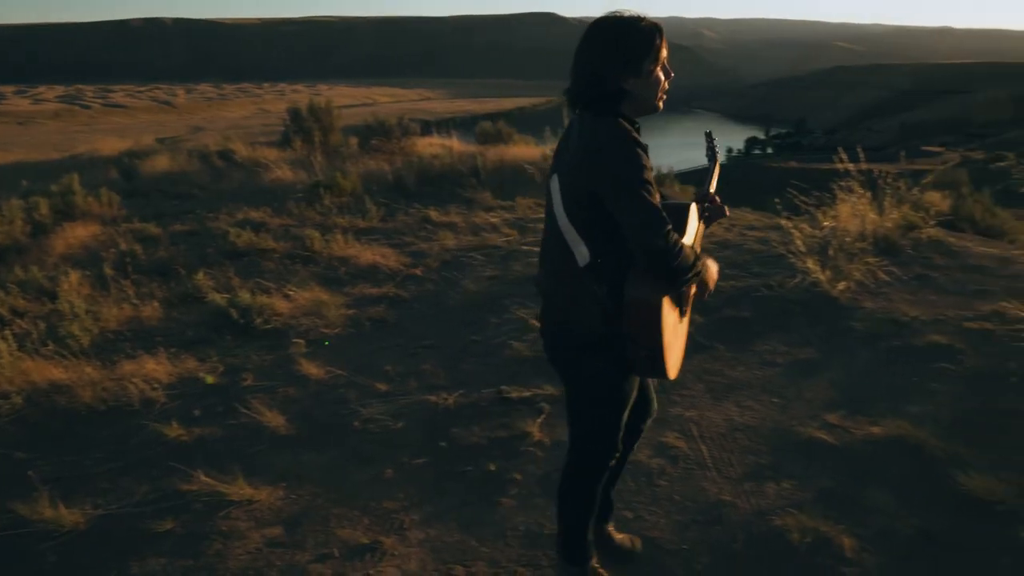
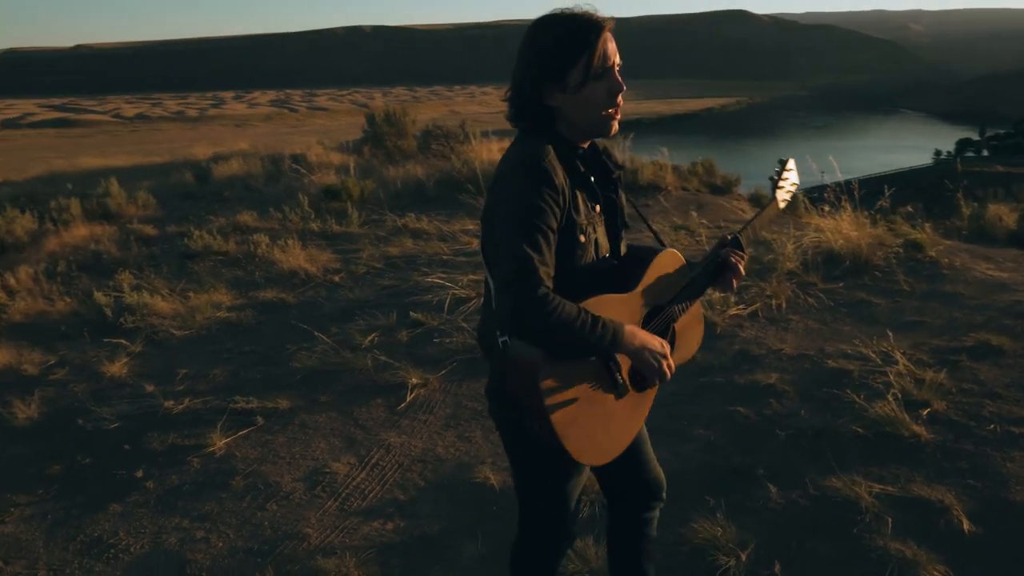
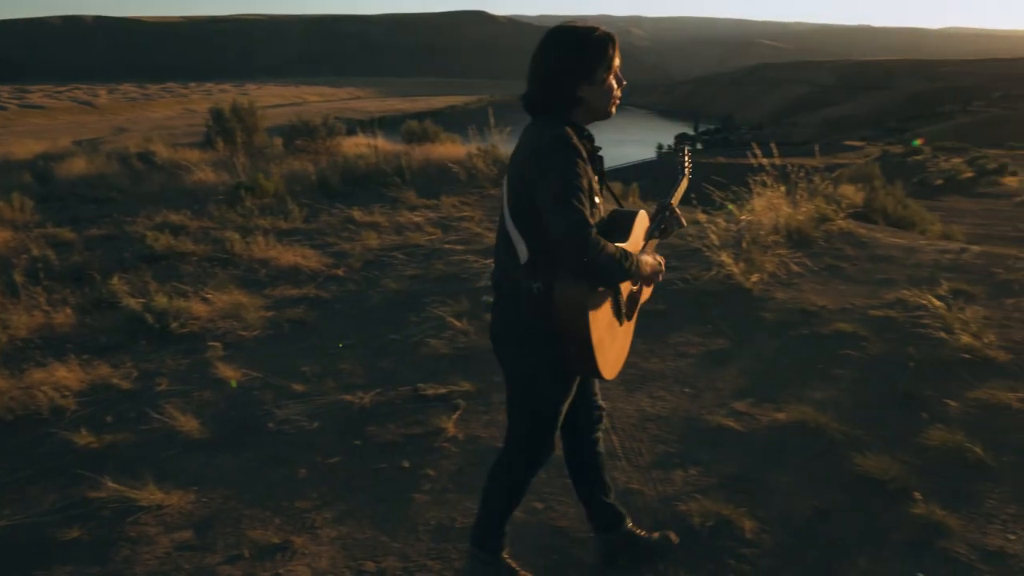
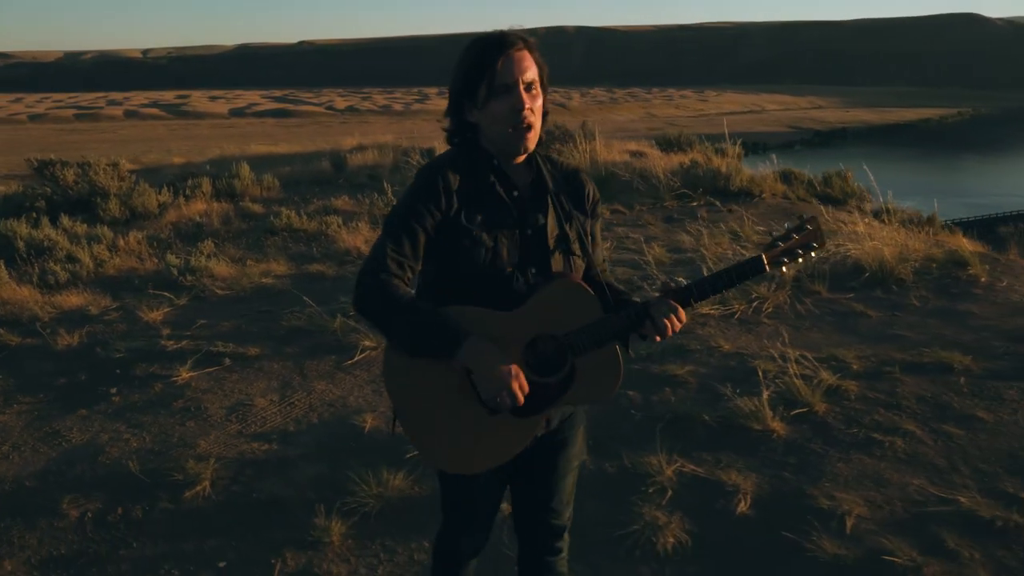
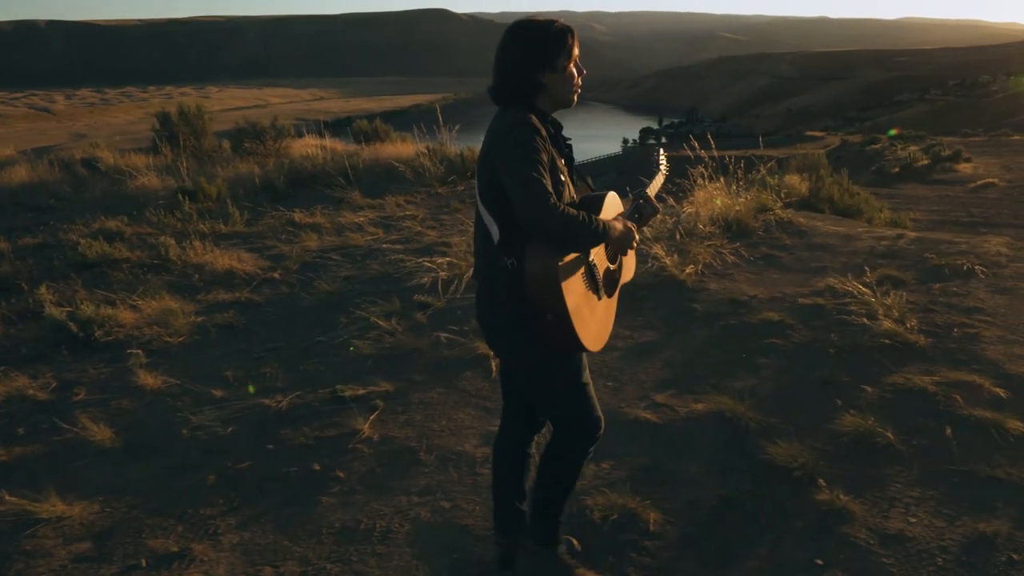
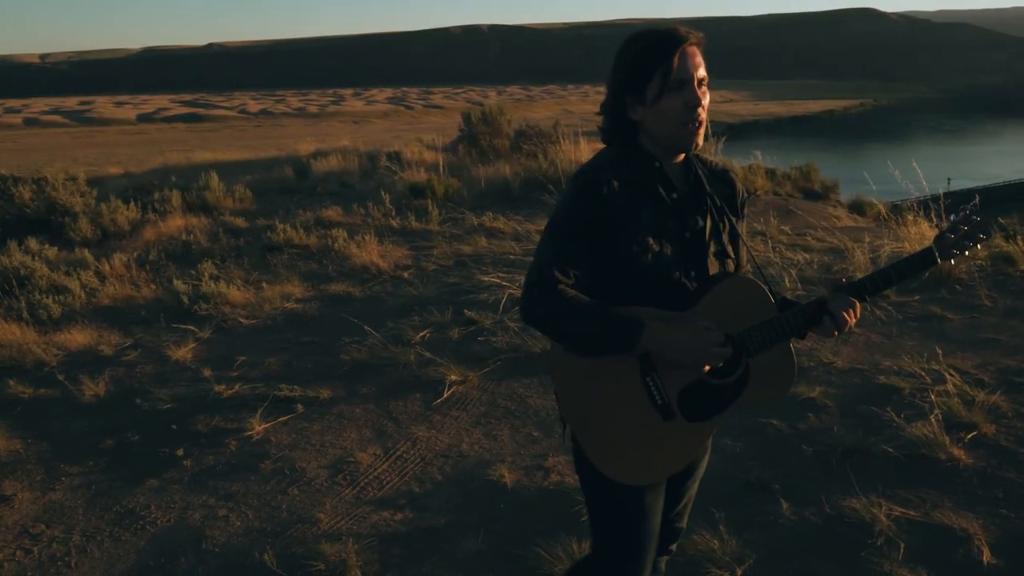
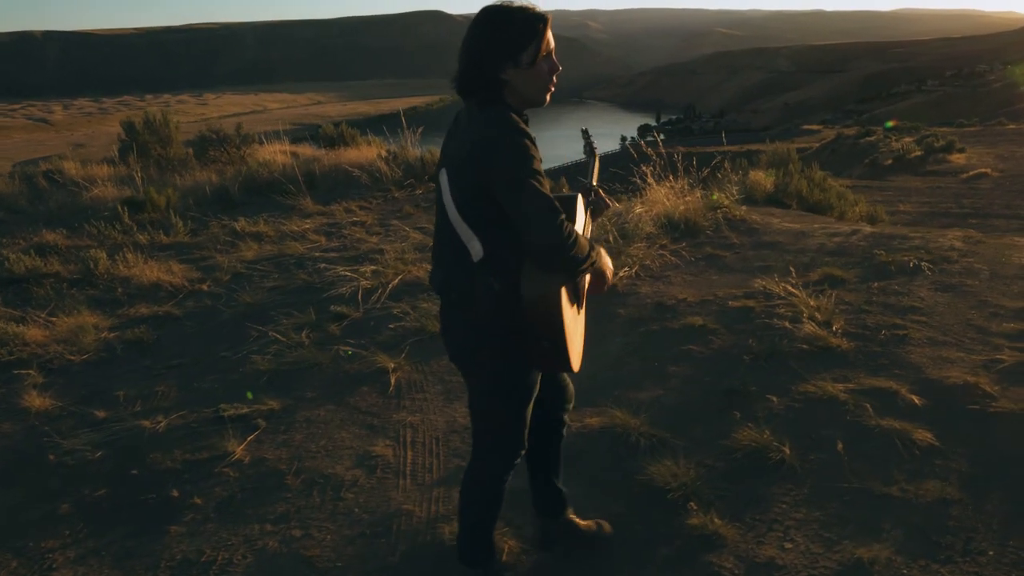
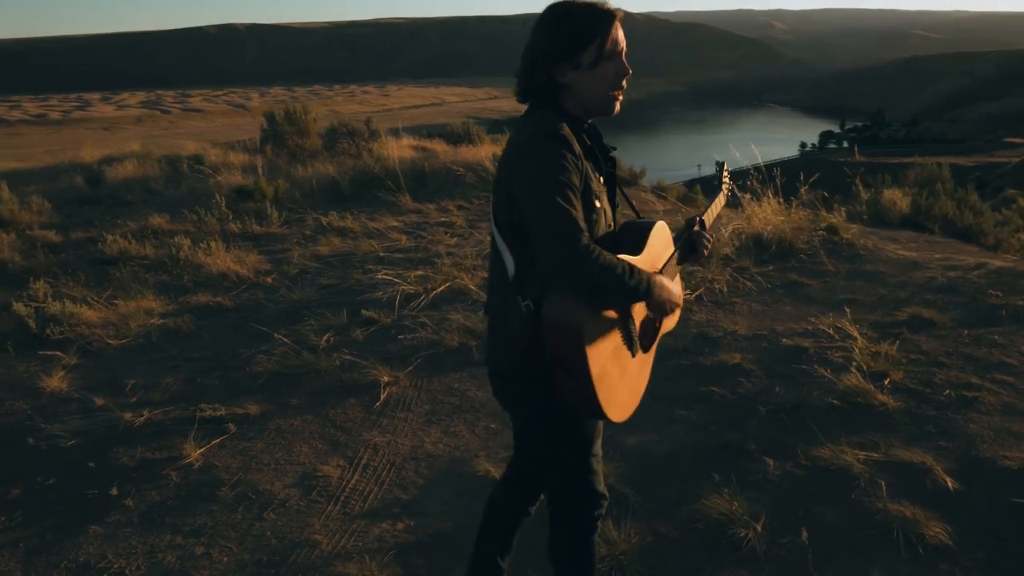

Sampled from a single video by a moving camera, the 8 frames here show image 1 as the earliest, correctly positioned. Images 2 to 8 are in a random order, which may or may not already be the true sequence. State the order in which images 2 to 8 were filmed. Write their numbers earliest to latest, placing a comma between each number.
3, 5, 7, 8, 2, 6, 4
